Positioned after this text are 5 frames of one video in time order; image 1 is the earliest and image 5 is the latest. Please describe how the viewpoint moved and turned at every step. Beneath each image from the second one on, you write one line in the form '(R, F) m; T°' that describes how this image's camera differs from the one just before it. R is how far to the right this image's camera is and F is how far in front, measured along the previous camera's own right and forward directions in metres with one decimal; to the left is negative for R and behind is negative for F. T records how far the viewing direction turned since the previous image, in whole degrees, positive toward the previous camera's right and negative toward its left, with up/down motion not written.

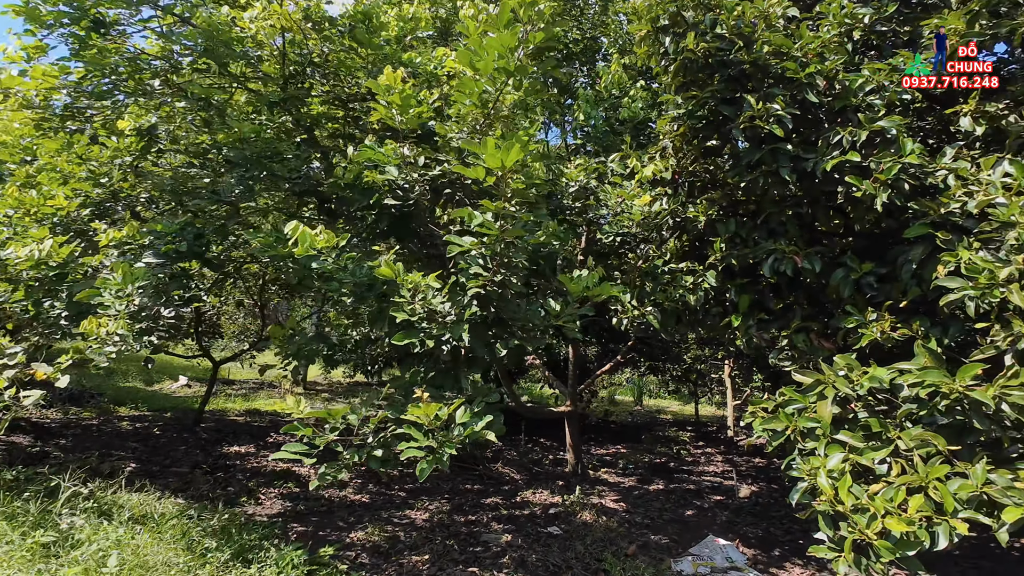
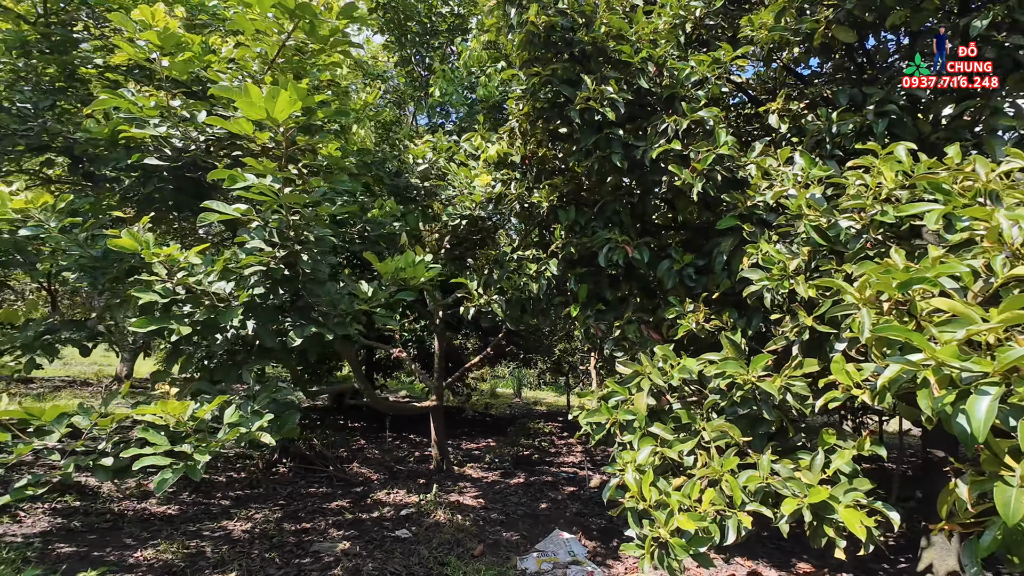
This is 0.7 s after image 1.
(+0.7, +0.3) m; +11°
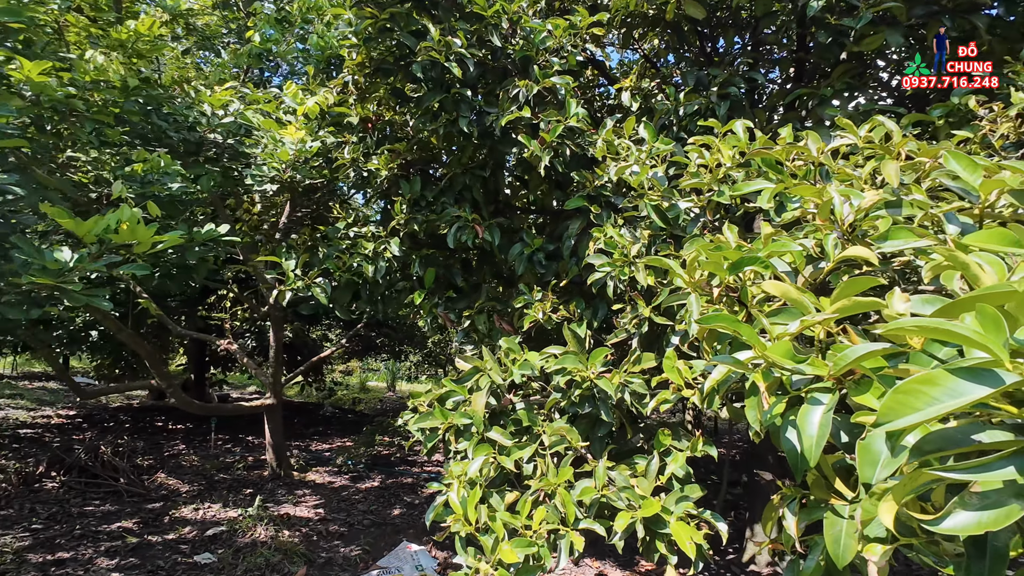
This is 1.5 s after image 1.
(+0.4, +0.5) m; +13°
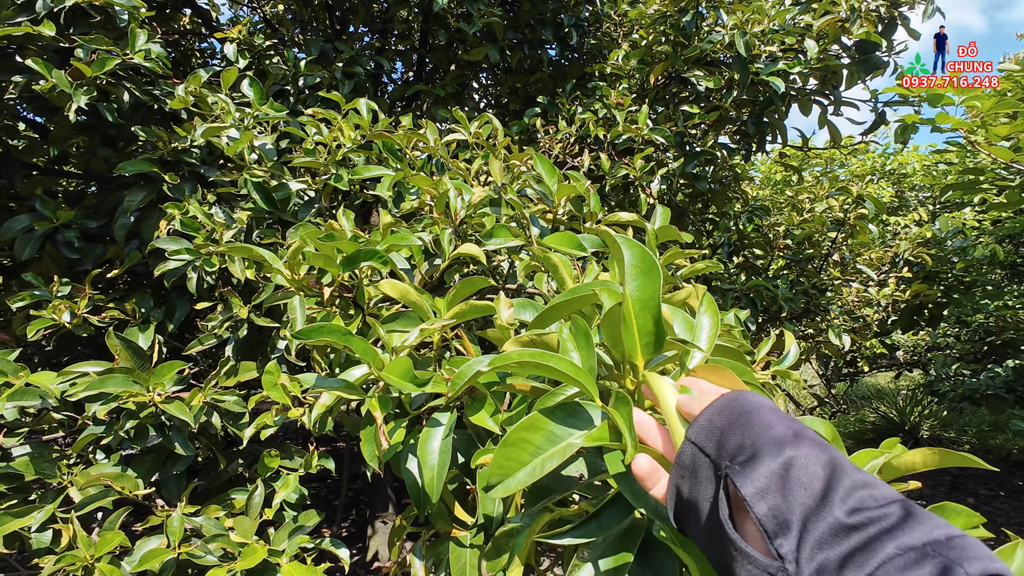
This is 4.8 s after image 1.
(+0.3, +0.2) m; +38°
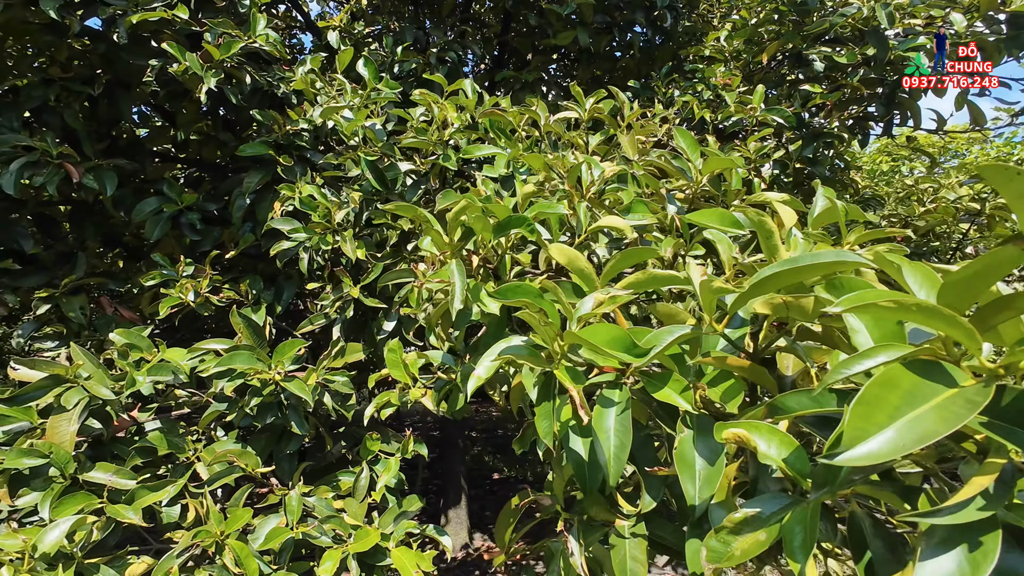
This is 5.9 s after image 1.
(-0.3, 0.0) m; -4°
